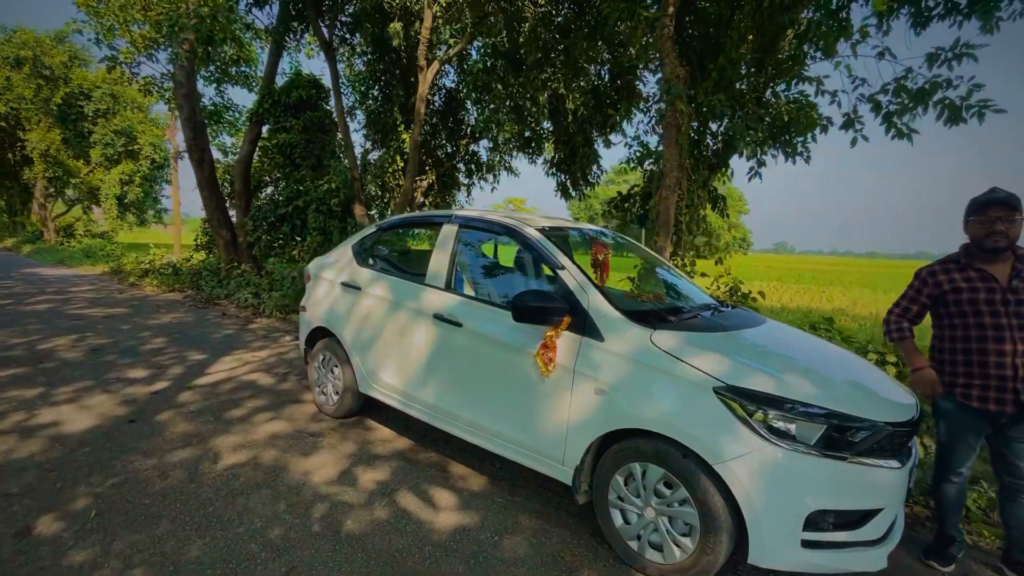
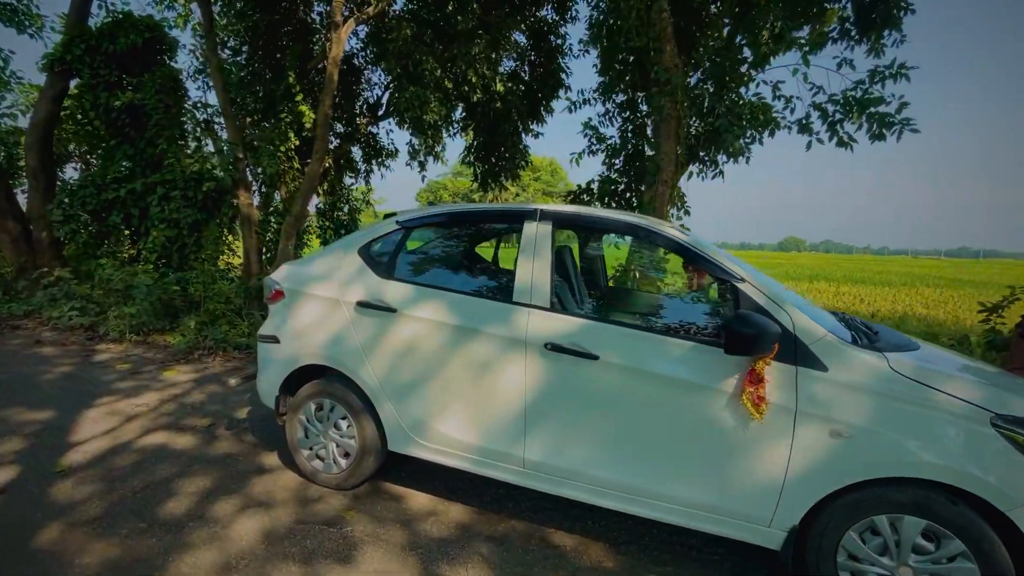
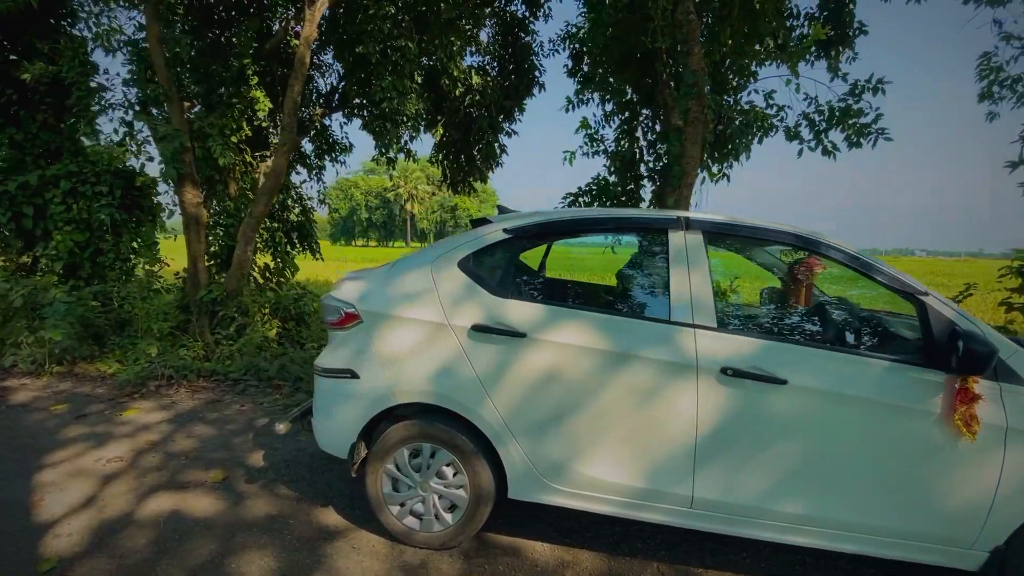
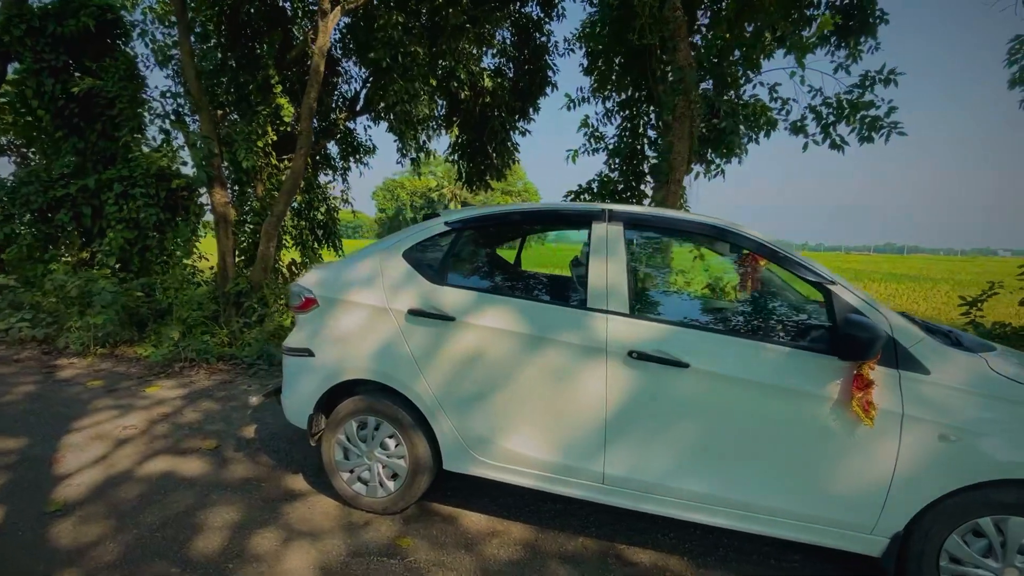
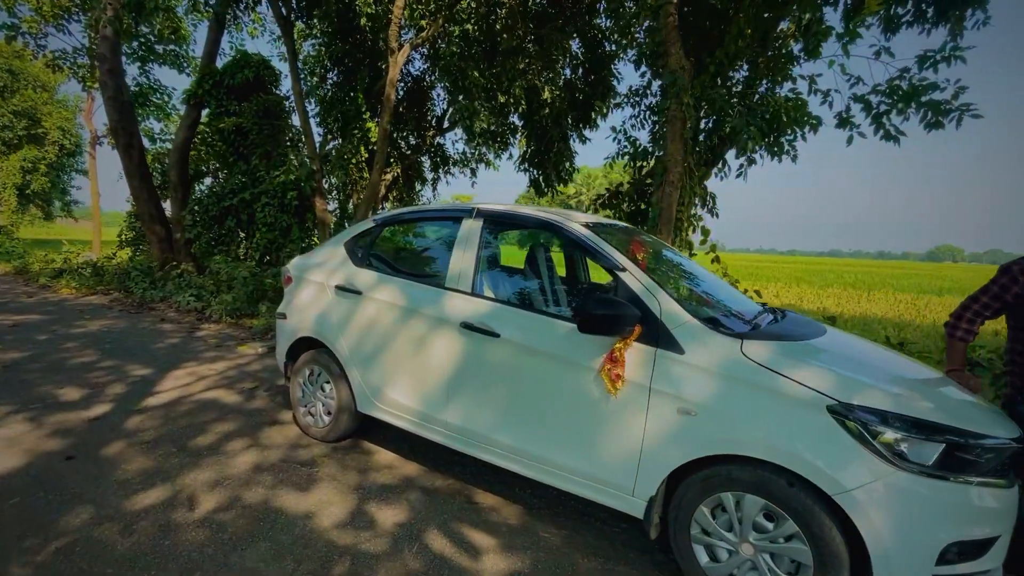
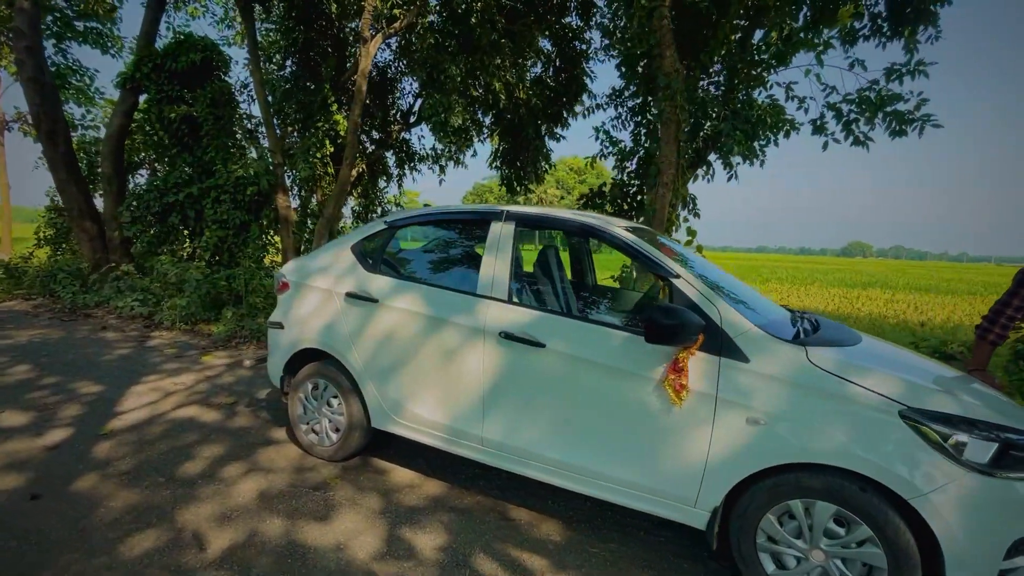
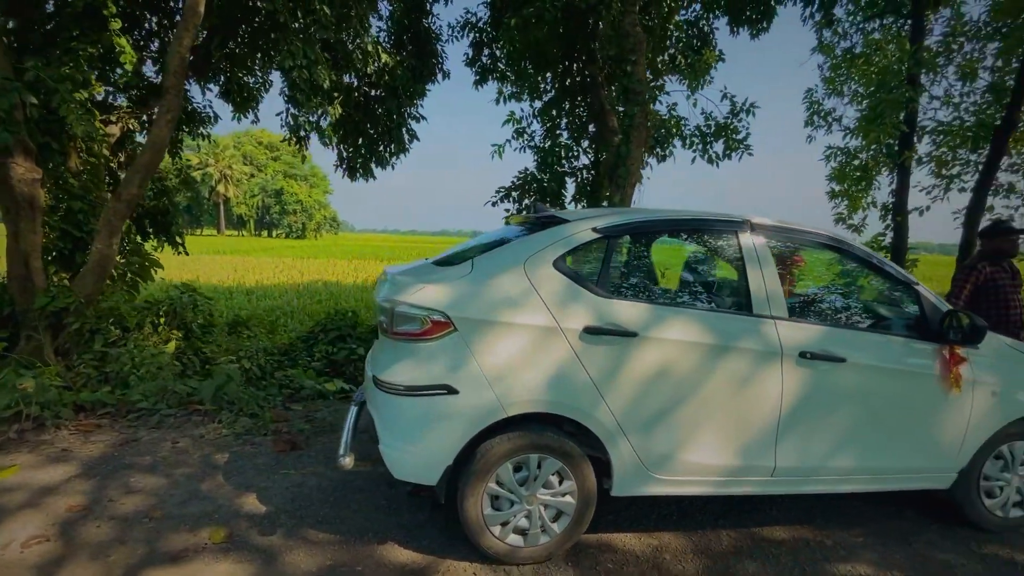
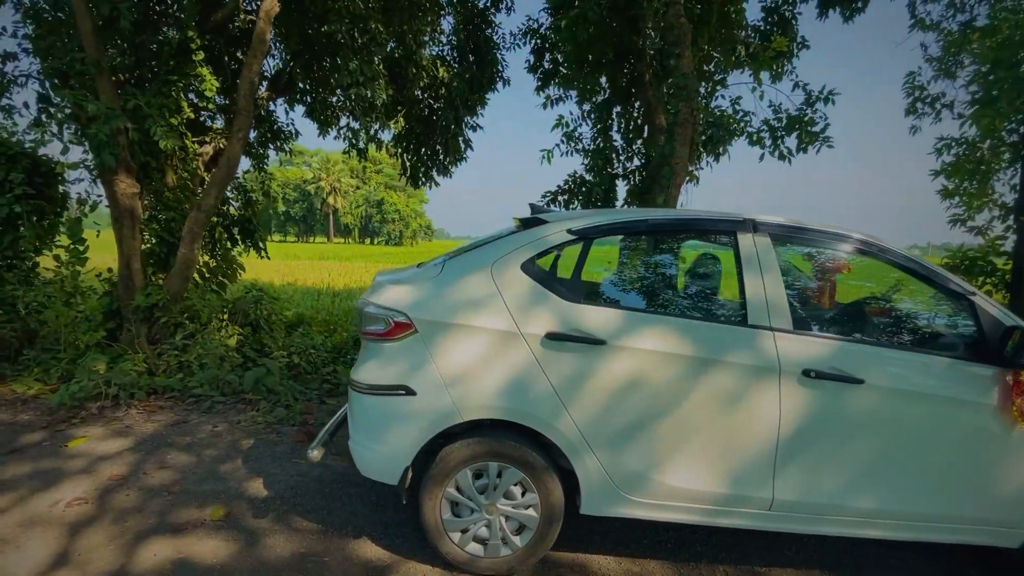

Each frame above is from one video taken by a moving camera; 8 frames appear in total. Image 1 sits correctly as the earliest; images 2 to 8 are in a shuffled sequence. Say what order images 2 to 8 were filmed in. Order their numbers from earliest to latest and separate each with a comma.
5, 6, 2, 4, 3, 8, 7
